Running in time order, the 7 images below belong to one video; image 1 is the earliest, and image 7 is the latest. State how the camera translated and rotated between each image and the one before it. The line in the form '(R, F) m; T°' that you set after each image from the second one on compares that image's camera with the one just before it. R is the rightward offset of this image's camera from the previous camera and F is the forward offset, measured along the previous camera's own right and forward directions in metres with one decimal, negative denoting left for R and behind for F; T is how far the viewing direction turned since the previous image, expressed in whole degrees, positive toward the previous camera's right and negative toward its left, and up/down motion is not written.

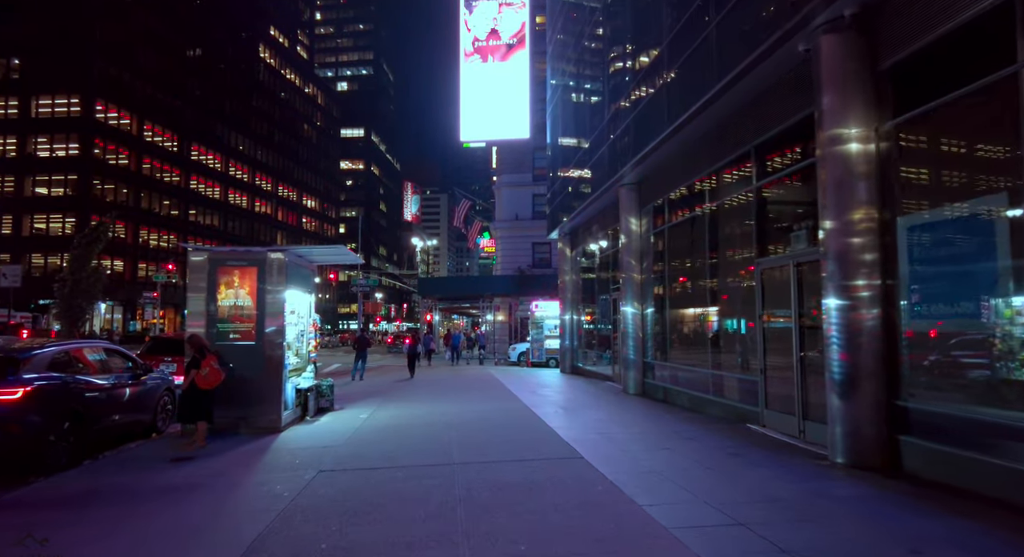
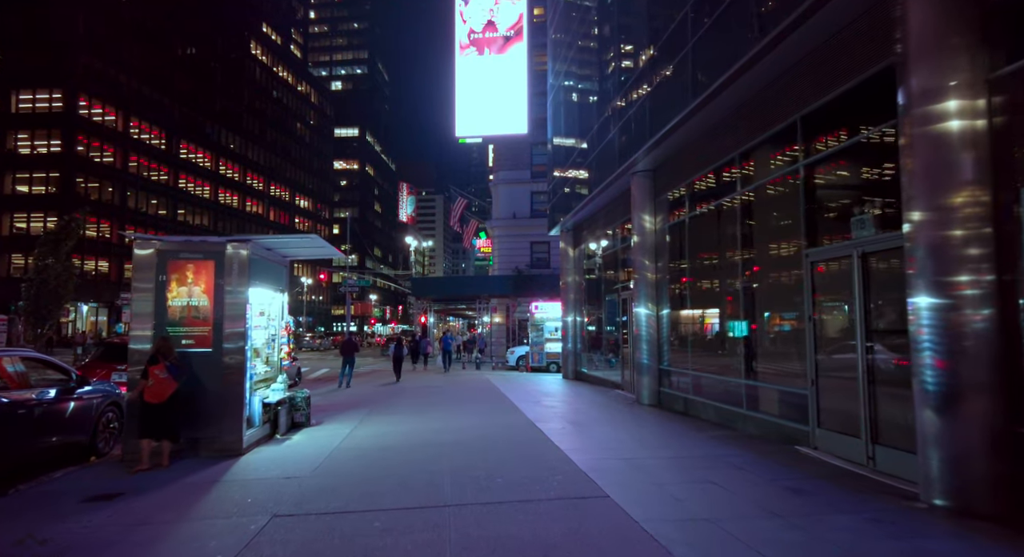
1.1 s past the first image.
(-0.1, +1.4) m; 0°
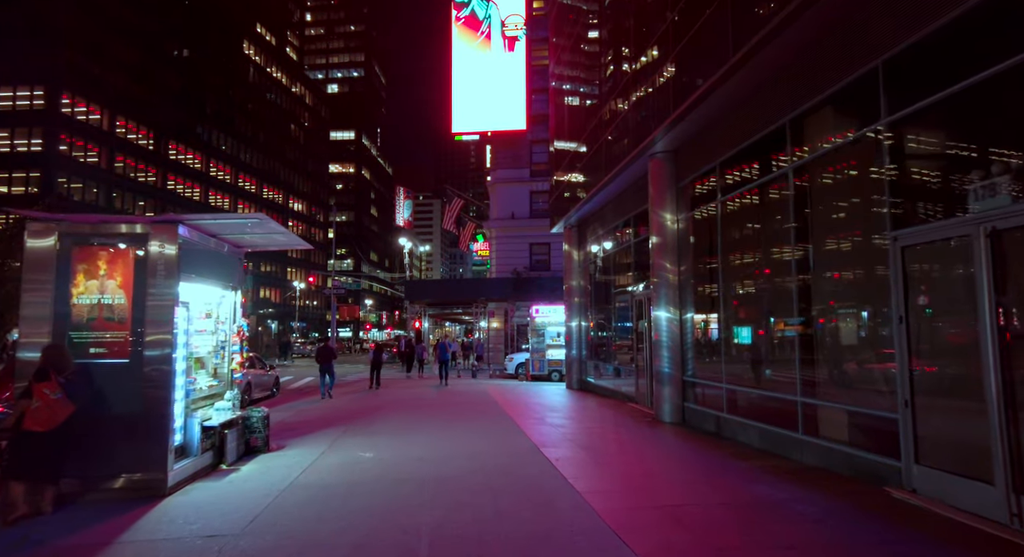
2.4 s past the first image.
(0.0, +1.7) m; 0°
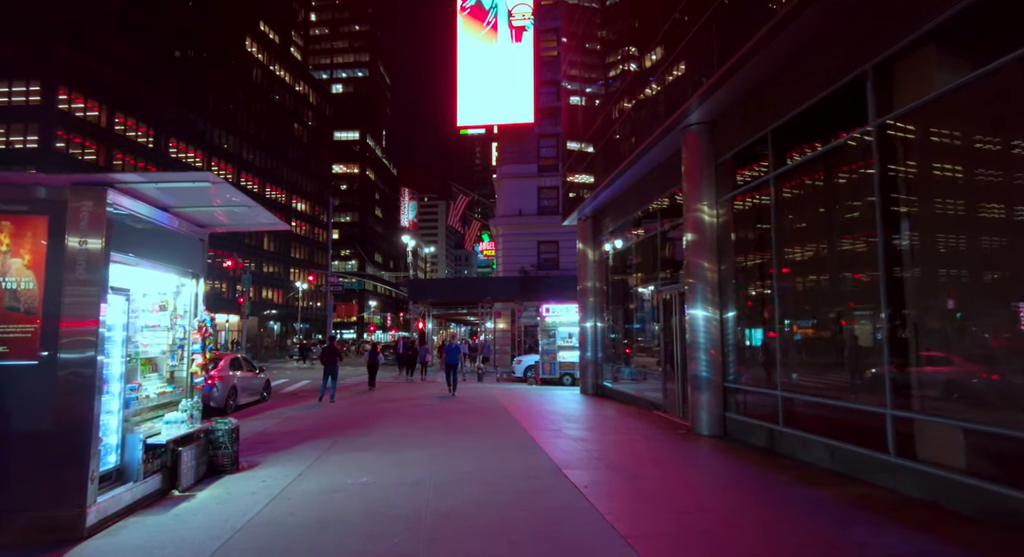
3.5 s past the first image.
(-0.2, +1.4) m; -1°
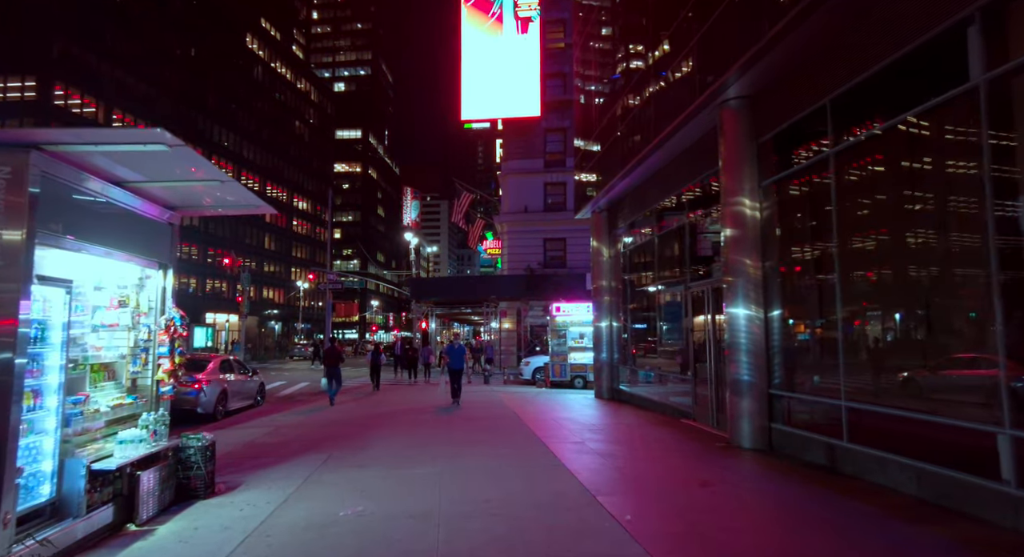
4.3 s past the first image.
(-0.2, +1.1) m; 0°
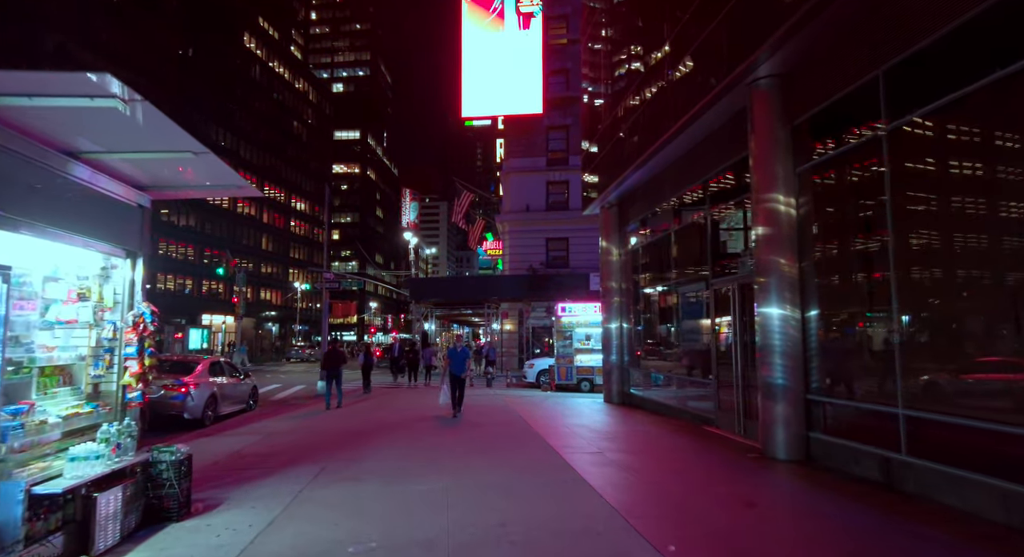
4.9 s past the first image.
(-0.2, +0.8) m; 0°
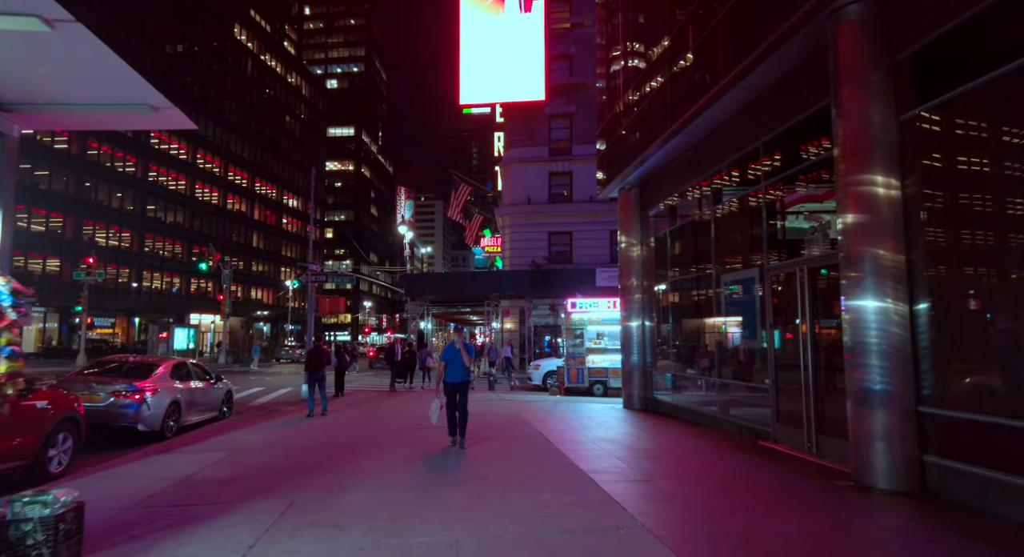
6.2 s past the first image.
(-0.3, +1.8) m; 0°
